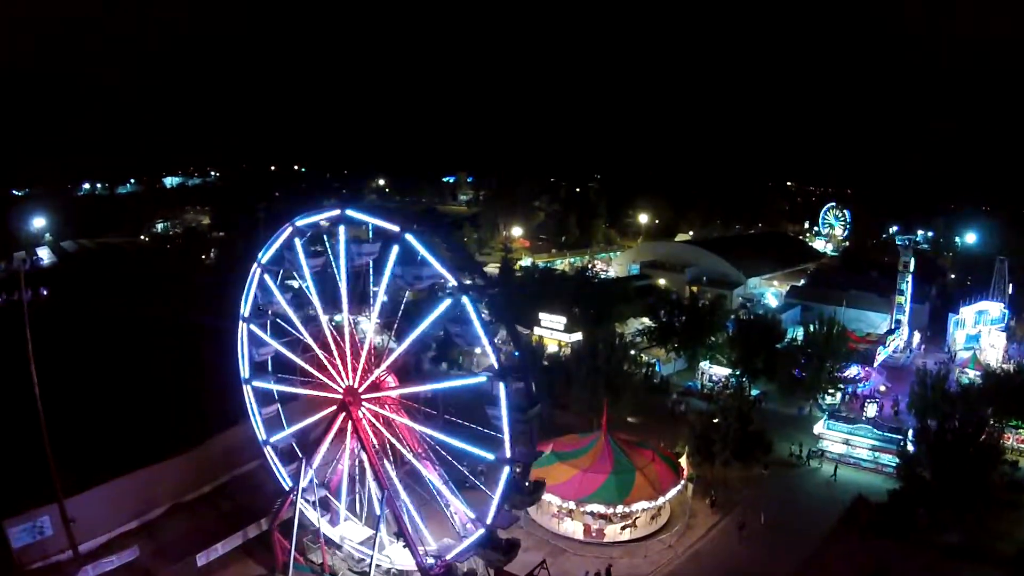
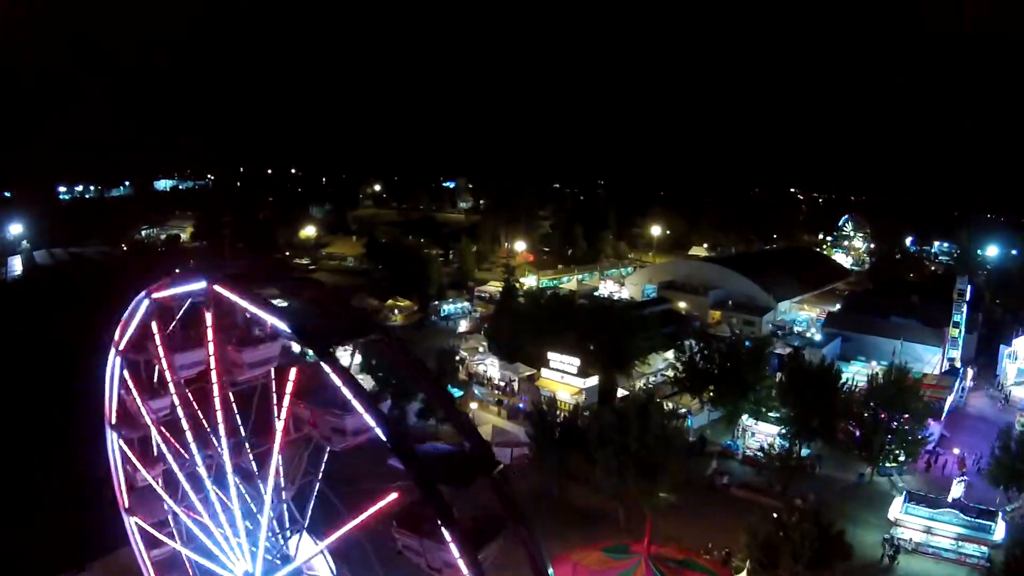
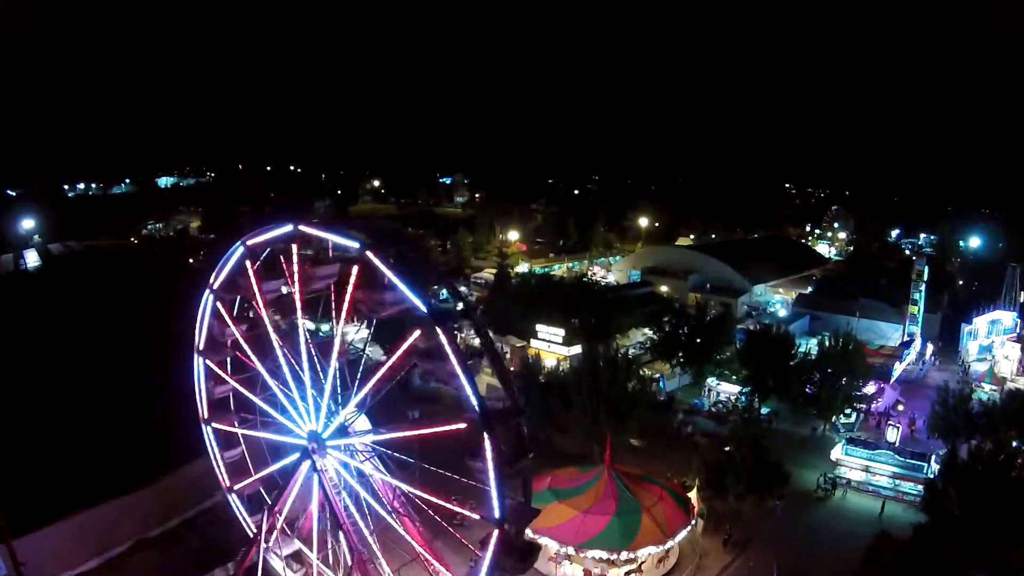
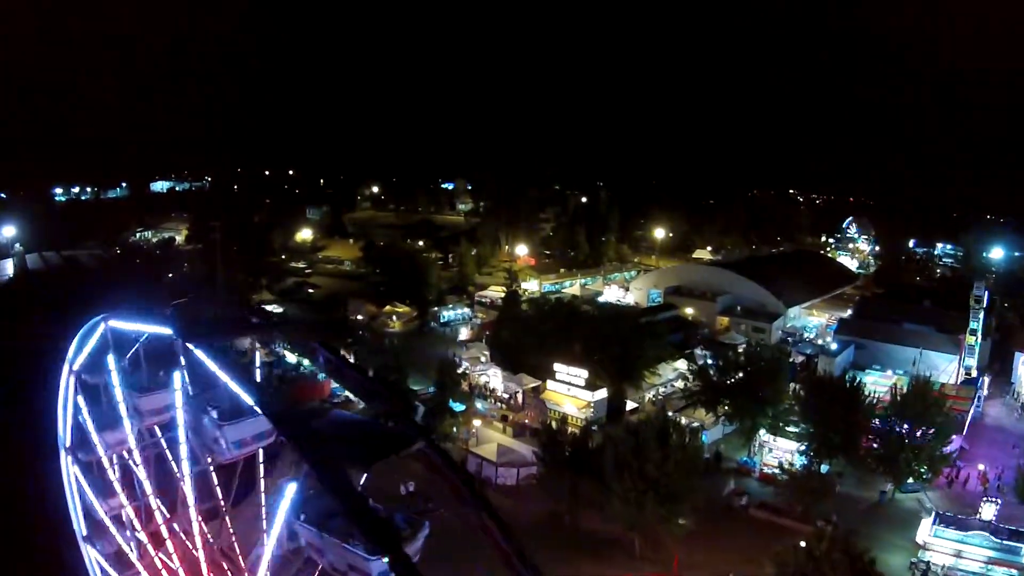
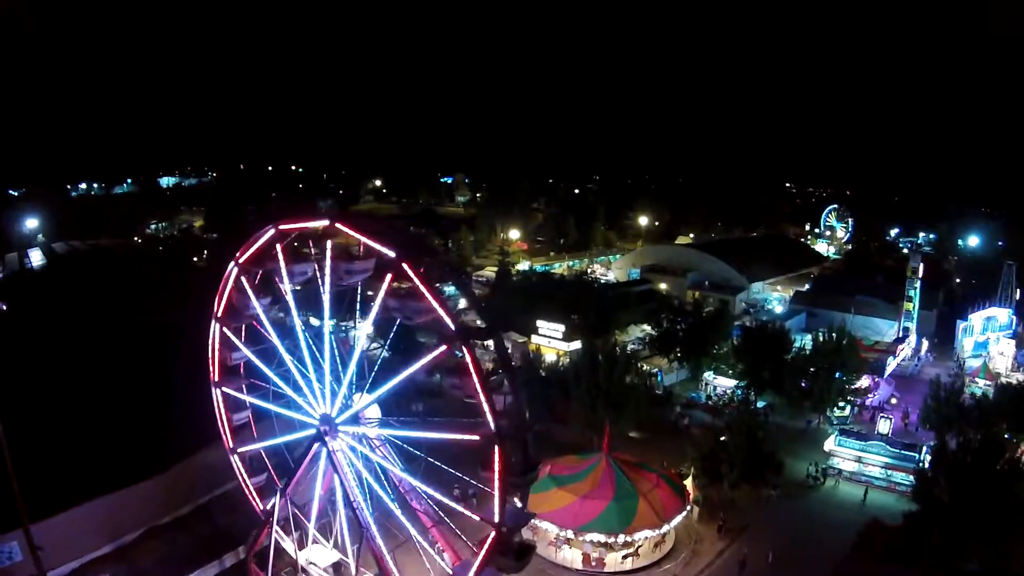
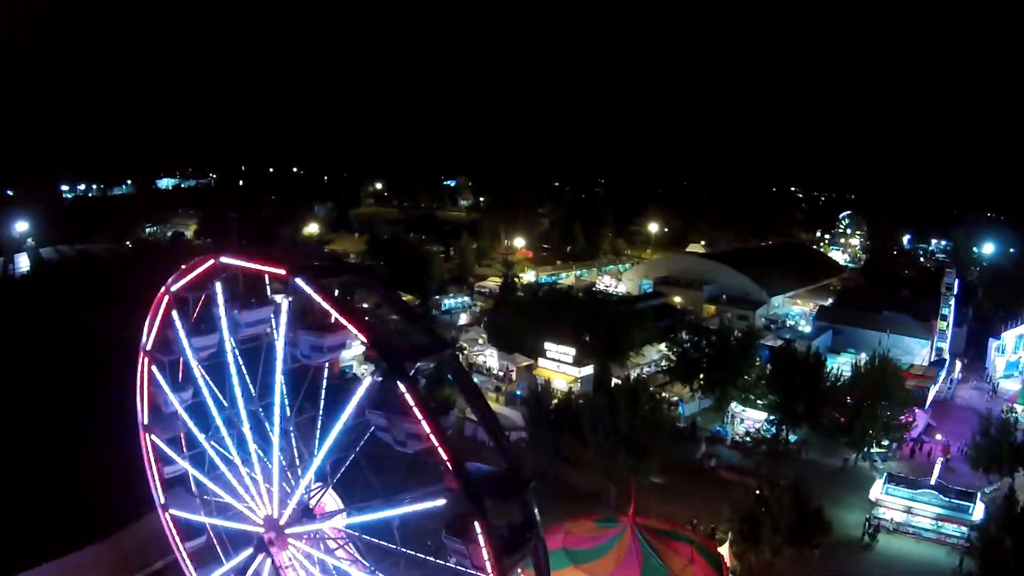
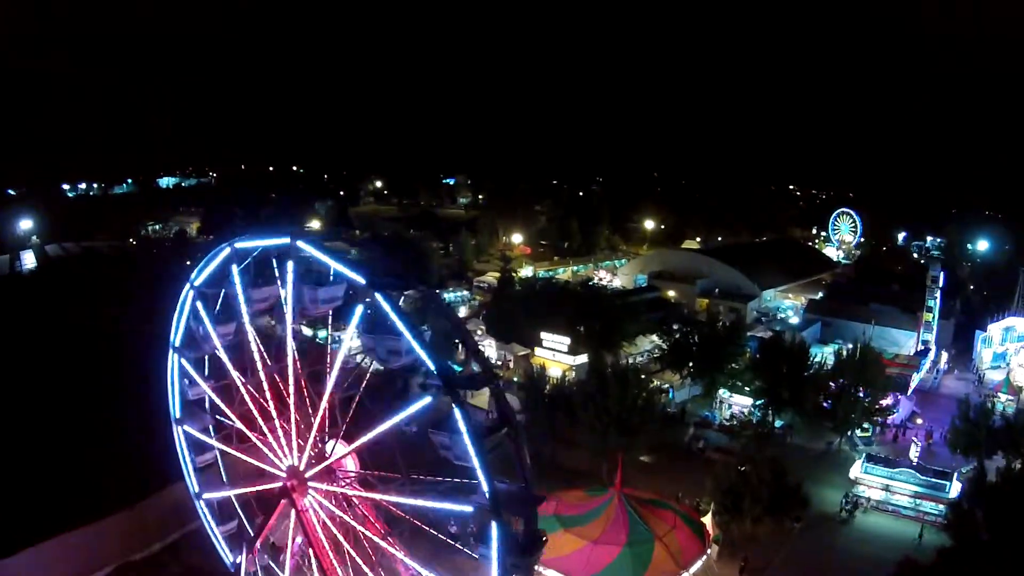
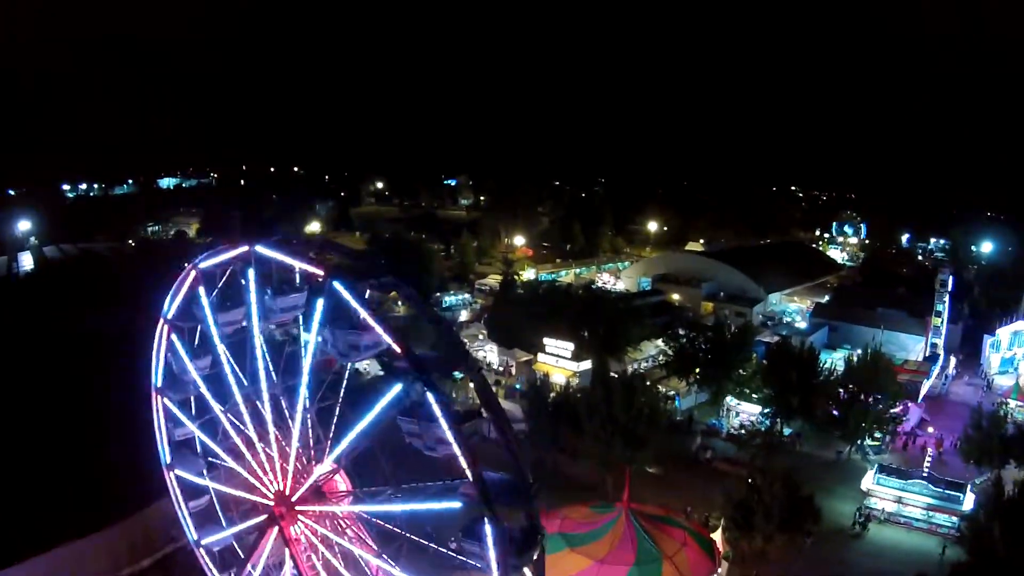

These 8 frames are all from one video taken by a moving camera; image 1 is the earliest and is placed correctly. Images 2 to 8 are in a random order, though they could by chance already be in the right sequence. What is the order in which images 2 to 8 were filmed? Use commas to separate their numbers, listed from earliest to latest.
5, 3, 7, 8, 6, 2, 4
